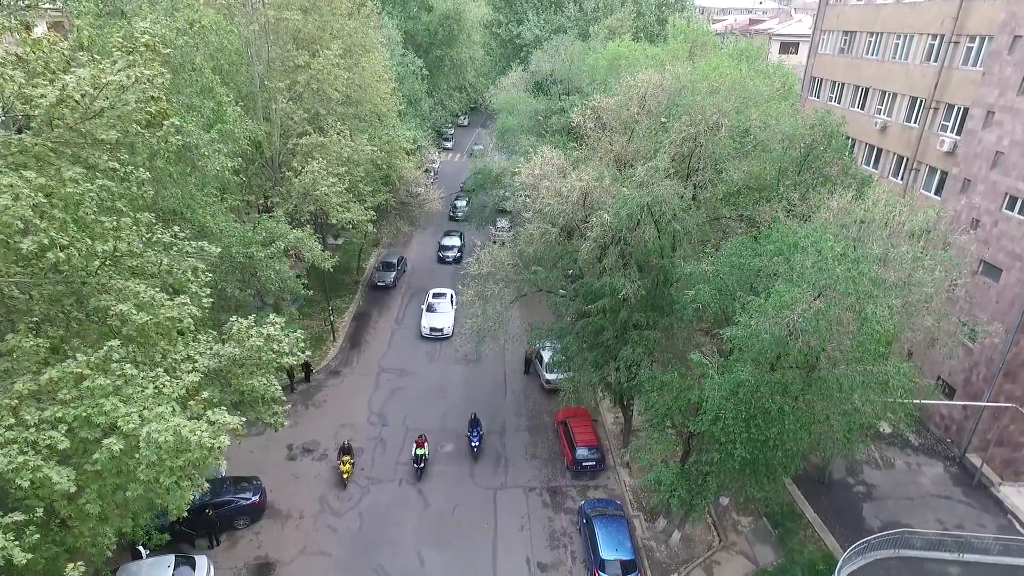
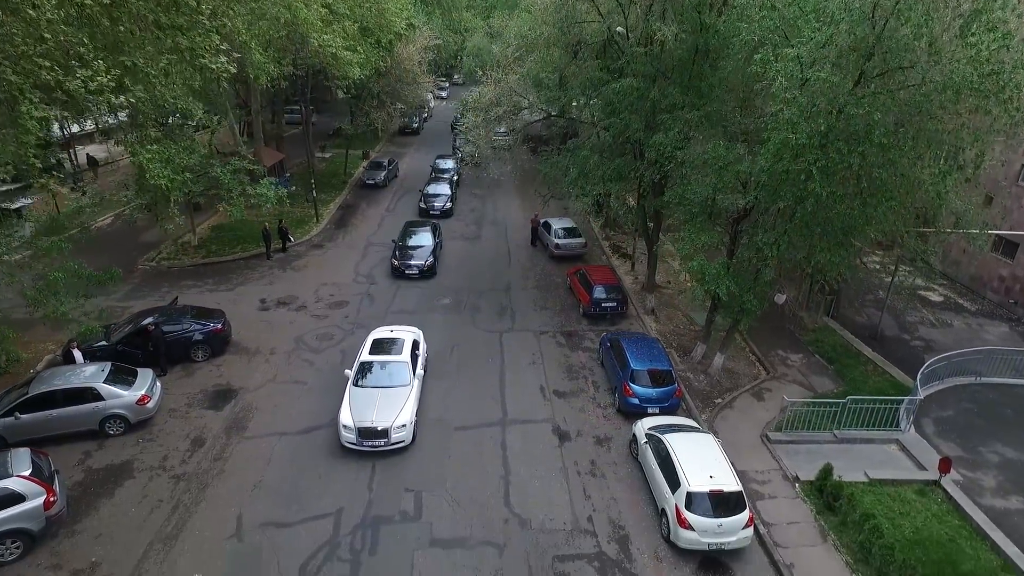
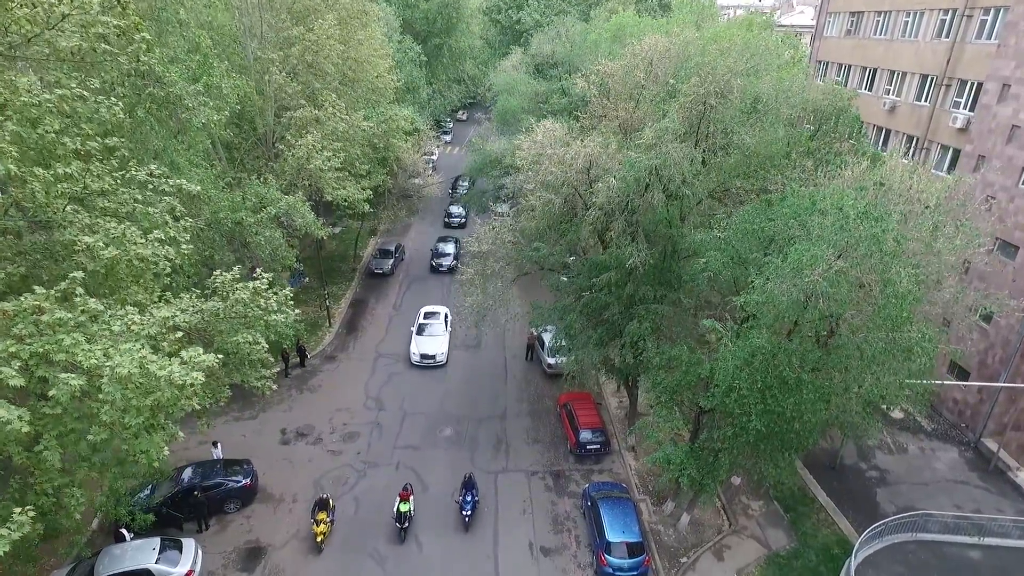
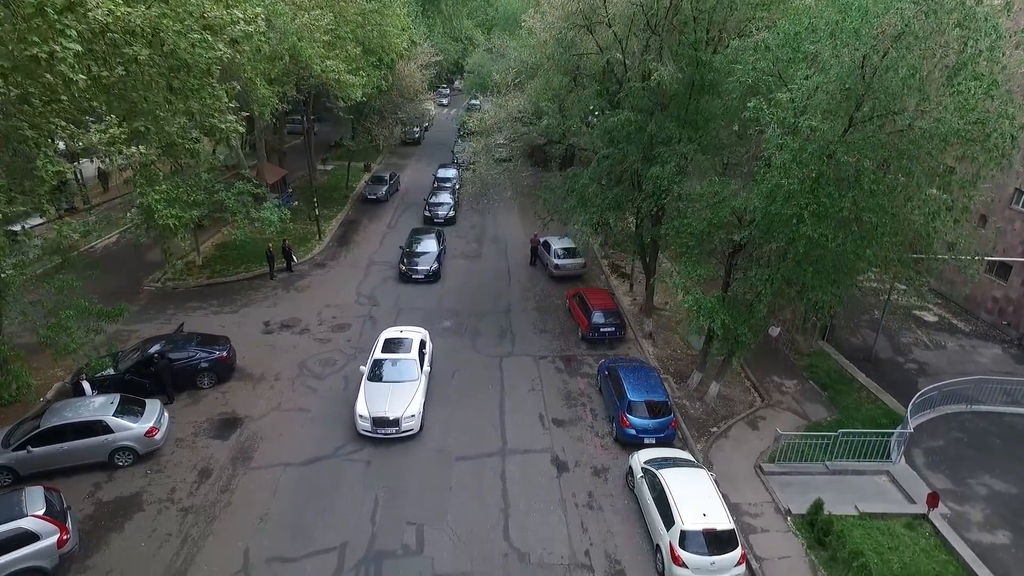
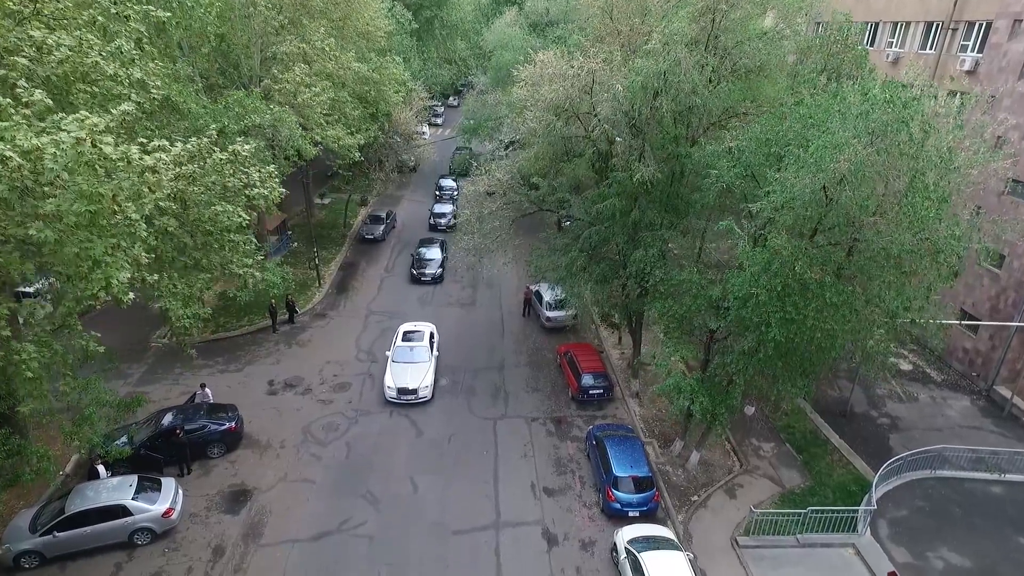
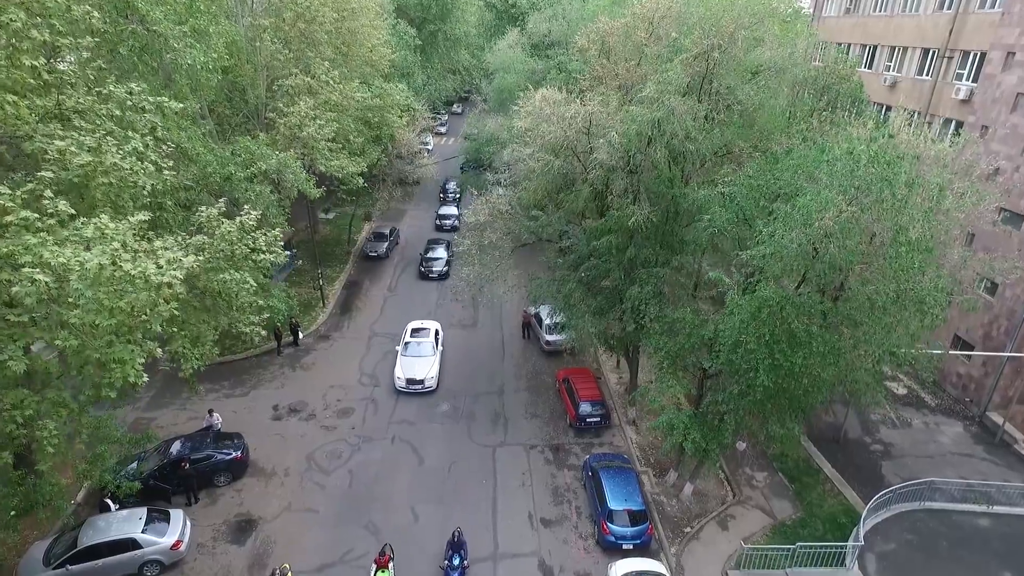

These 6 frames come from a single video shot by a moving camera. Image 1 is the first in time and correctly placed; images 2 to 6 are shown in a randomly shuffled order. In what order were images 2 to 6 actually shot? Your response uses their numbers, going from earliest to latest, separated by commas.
3, 6, 5, 4, 2
